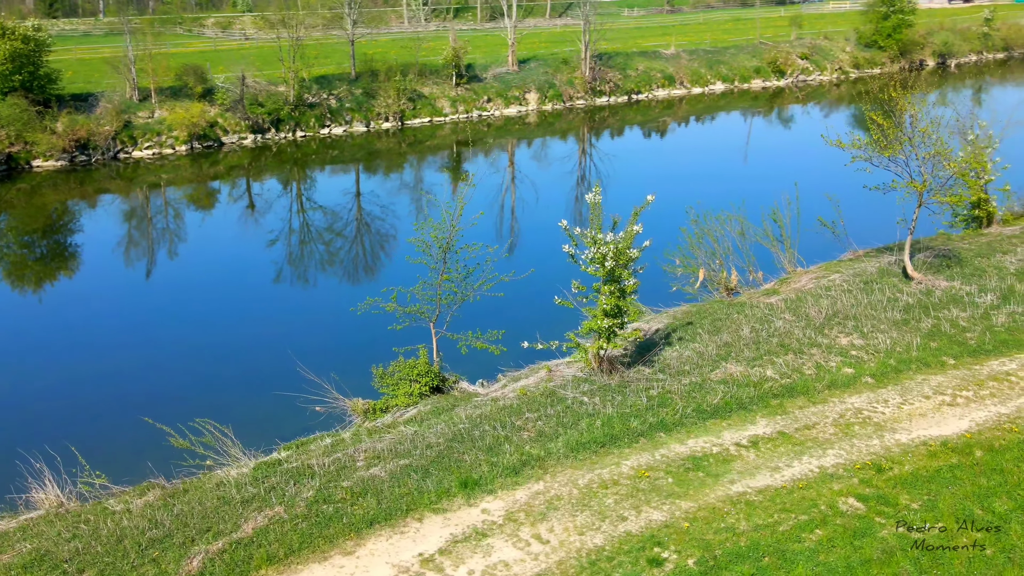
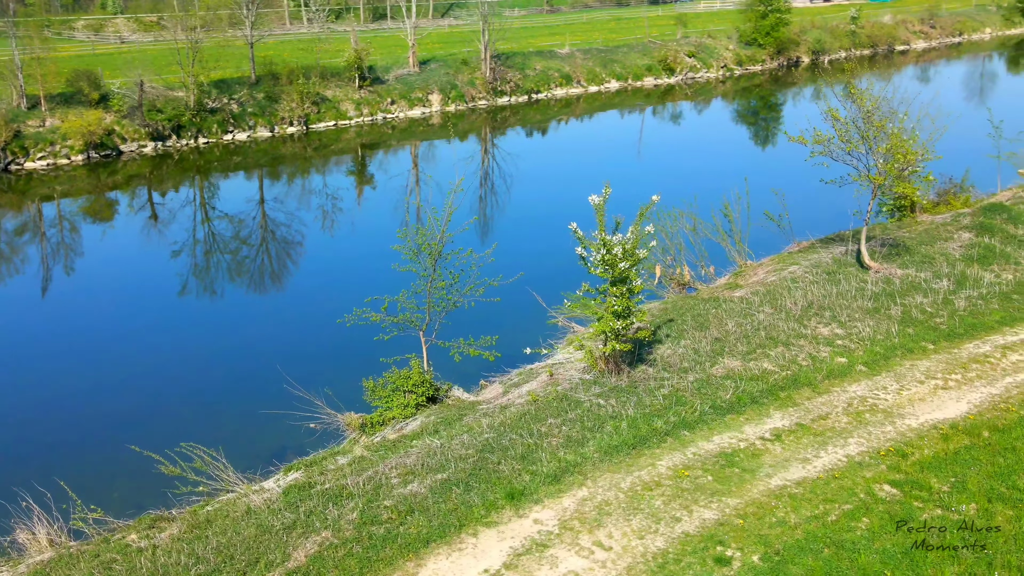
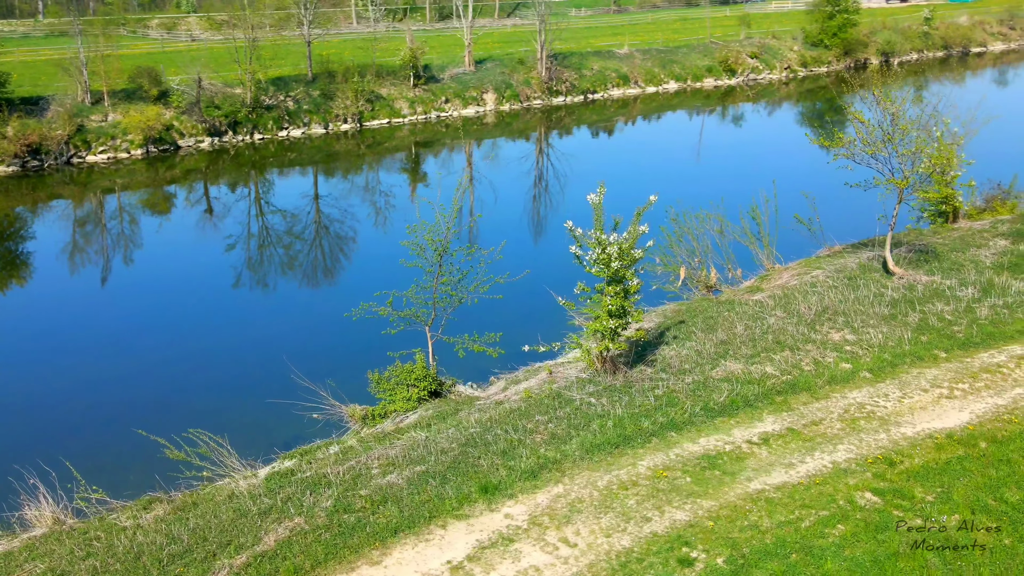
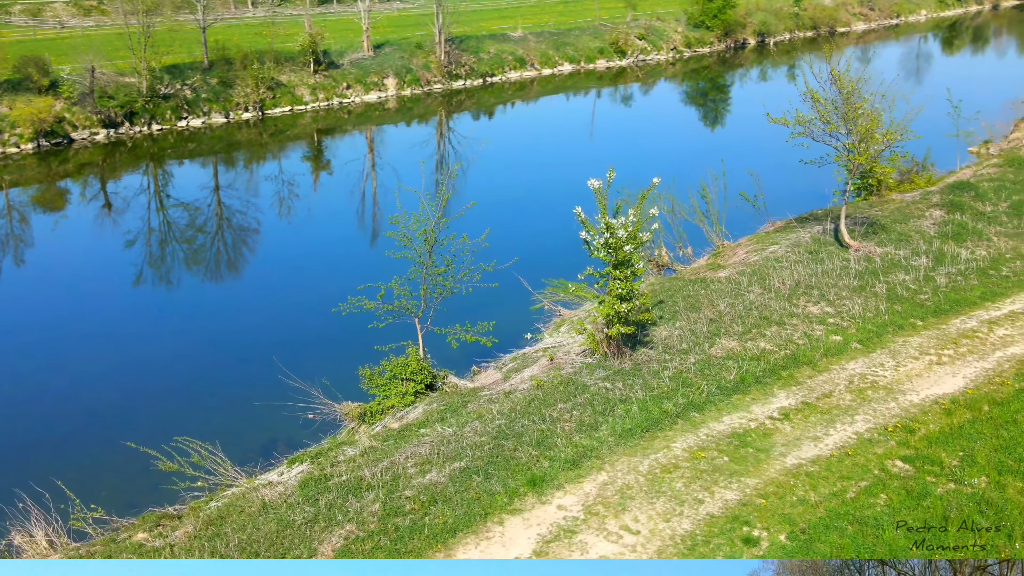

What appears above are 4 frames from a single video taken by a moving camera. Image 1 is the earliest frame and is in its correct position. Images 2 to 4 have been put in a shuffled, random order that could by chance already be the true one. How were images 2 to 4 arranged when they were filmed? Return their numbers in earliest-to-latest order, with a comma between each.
3, 2, 4
